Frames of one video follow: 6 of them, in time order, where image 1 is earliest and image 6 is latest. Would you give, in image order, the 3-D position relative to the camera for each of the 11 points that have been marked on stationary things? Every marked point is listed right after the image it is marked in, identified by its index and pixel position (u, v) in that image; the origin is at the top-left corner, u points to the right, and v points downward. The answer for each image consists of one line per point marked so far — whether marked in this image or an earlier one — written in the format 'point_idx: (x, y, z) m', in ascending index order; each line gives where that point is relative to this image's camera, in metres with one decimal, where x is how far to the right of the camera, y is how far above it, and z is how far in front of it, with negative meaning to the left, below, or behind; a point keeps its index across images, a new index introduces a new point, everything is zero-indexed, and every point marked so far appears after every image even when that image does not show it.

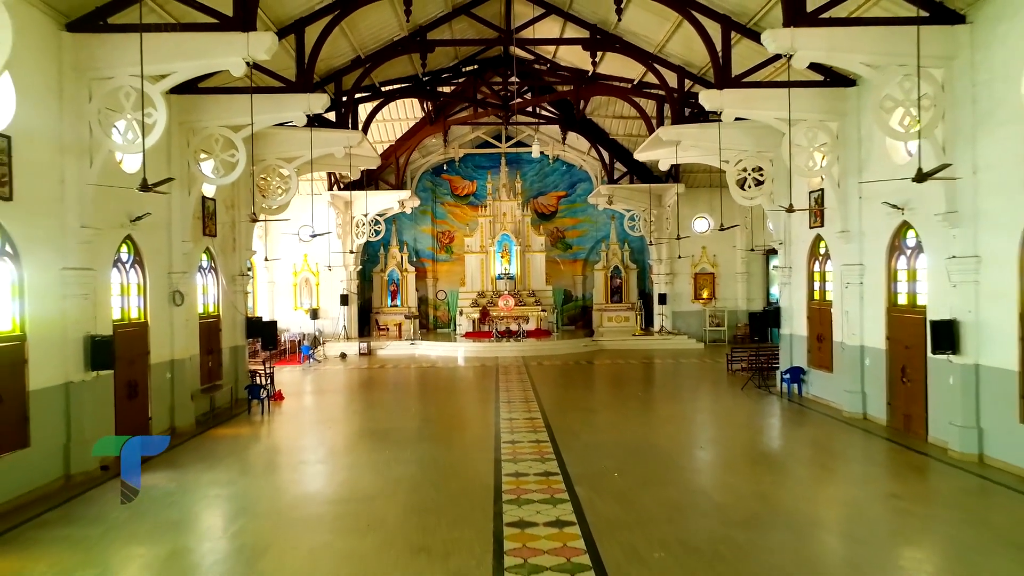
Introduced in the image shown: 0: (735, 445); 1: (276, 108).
0: (+2.7, -1.9, +9.9) m
1: (-2.9, +2.2, +10.1) m
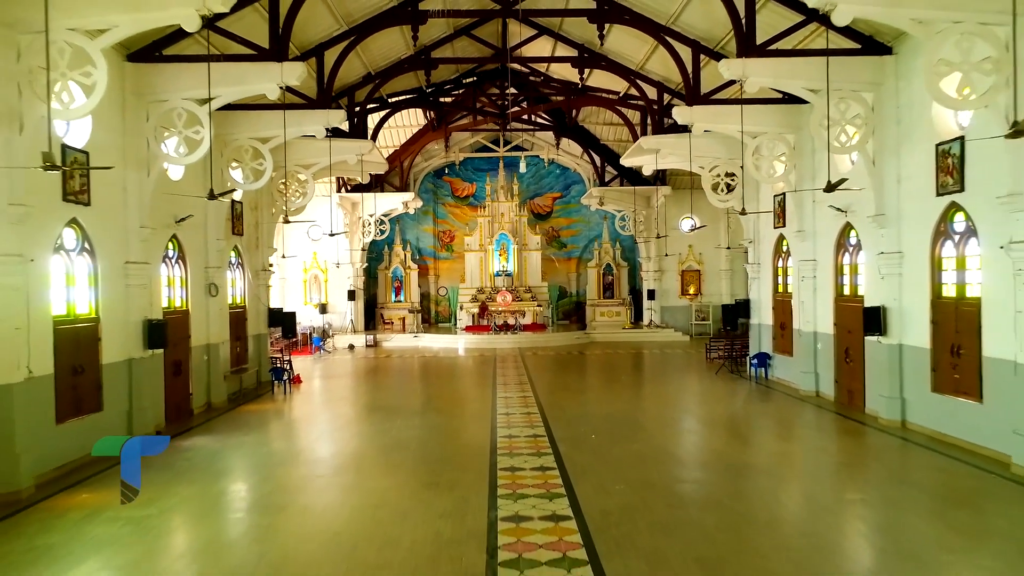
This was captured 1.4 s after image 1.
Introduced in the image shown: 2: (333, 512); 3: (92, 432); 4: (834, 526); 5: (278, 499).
0: (+2.6, -1.8, +11.4) m
1: (-3.0, +2.3, +11.5) m
2: (-1.5, -1.8, +6.8) m
3: (-4.4, -1.5, +8.6) m
4: (+2.5, -1.9, +6.5) m
5: (-2.1, -1.9, +7.3) m
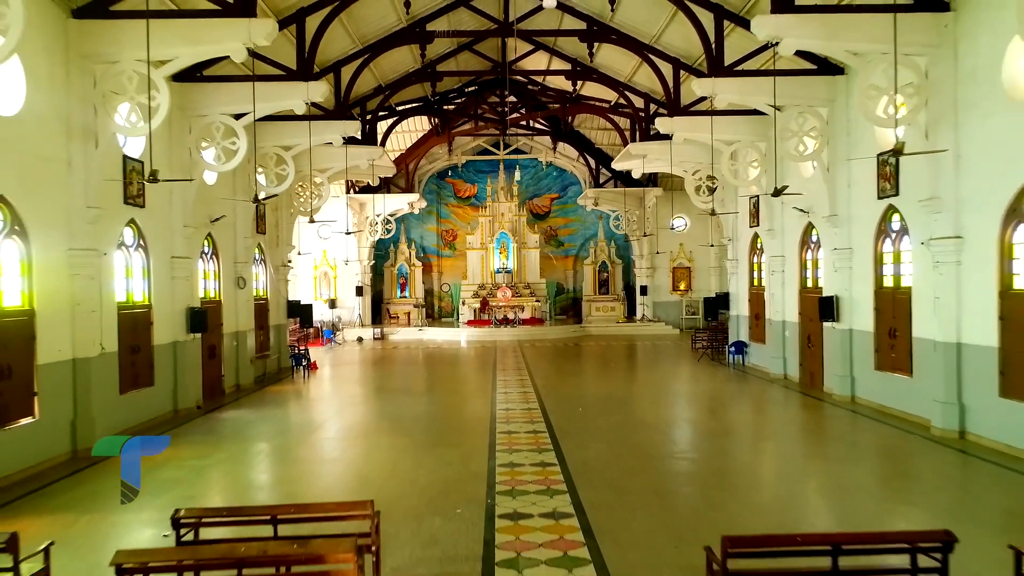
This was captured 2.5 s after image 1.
0: (+2.6, -1.7, +12.7) m
1: (-3.0, +2.4, +12.9) m
2: (-1.5, -1.7, +8.1) m
3: (-4.4, -1.4, +9.9) m
4: (+2.5, -1.7, +7.8) m
5: (-2.1, -1.8, +8.7) m
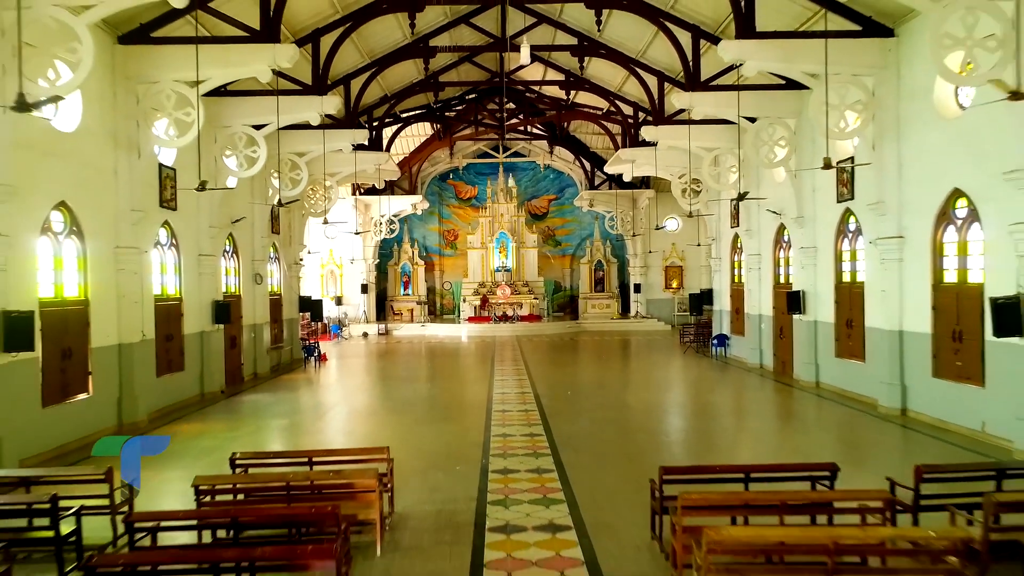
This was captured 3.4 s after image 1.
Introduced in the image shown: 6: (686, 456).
0: (+2.5, -1.6, +13.8) m
1: (-3.1, +2.5, +14.0) m
2: (-1.6, -1.7, +9.2) m
3: (-4.5, -1.3, +11.0) m
4: (+2.4, -1.7, +8.9) m
5: (-2.2, -1.7, +9.8) m
6: (+1.7, -1.7, +8.2) m
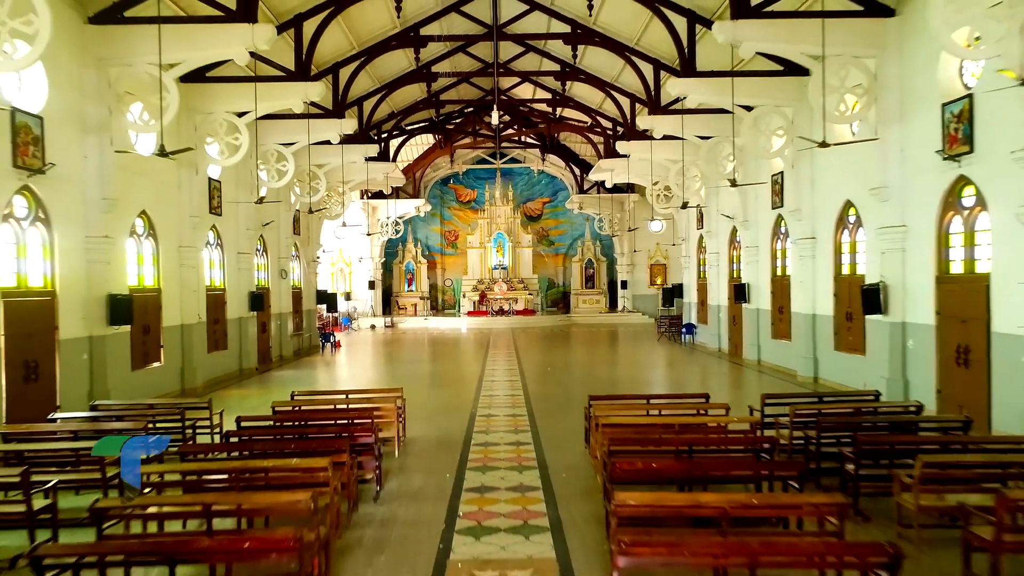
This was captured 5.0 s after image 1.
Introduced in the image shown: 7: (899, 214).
0: (+2.3, -1.5, +16.0) m
1: (-3.2, +2.6, +16.2) m
2: (-1.8, -1.5, +11.4) m
3: (-4.6, -1.2, +13.2) m
4: (+2.2, -1.6, +11.1) m
5: (-2.4, -1.6, +12.0) m
6: (+1.5, -1.5, +10.4) m
7: (+4.2, +0.8, +9.1) m
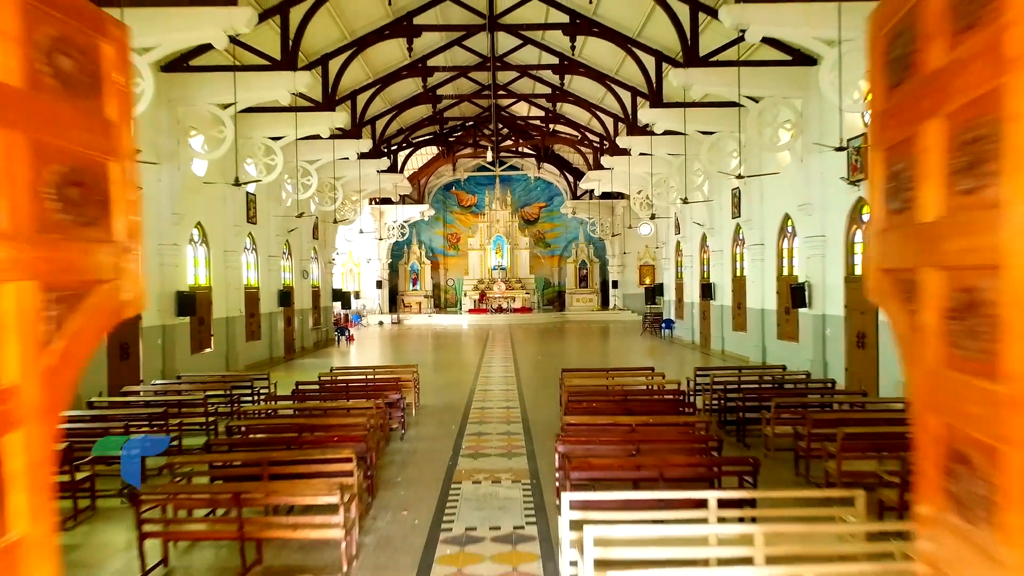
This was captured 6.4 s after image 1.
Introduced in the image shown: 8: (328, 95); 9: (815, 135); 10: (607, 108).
0: (+2.2, -1.4, +18.1) m
1: (-3.3, +2.7, +18.3) m
2: (-1.9, -1.5, +13.5) m
3: (-4.7, -1.2, +15.3) m
4: (+2.1, -1.5, +13.2) m
5: (-2.5, -1.5, +14.1) m
6: (+1.4, -1.5, +12.5) m
7: (+4.1, +0.8, +11.1) m
8: (-2.9, +3.0, +13.1) m
9: (+4.1, +2.1, +11.2) m
10: (+2.2, +4.0, +18.7) m
